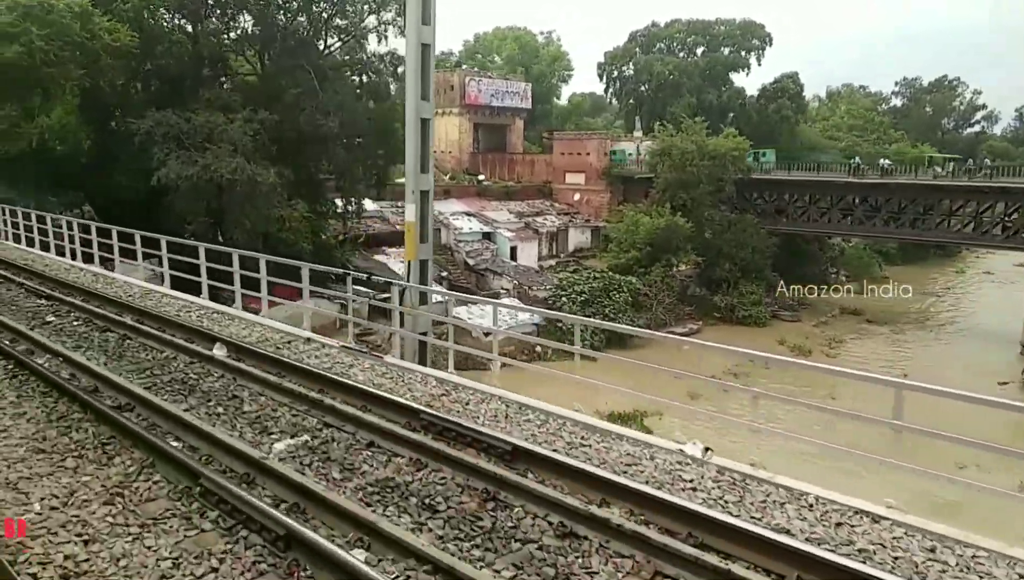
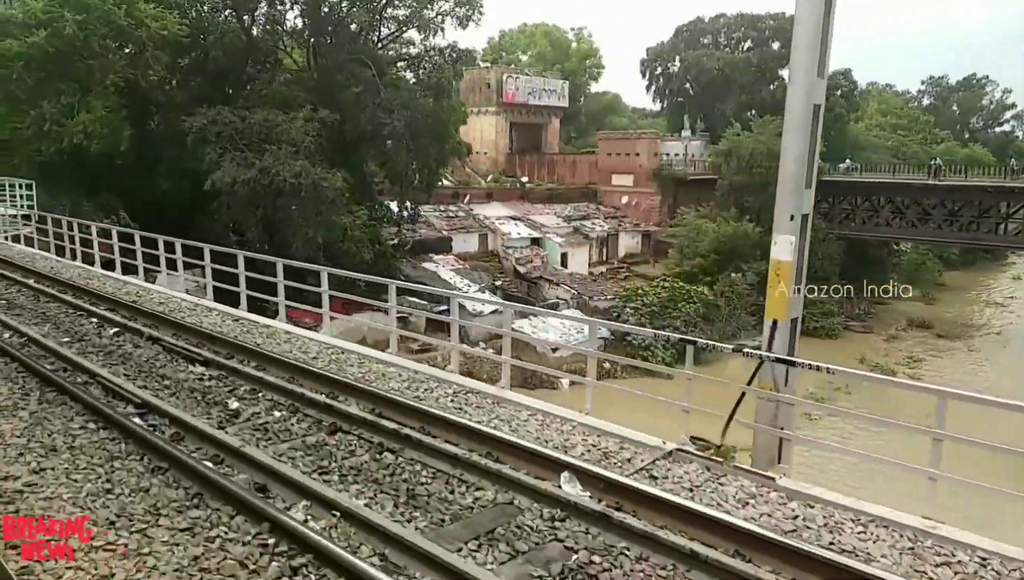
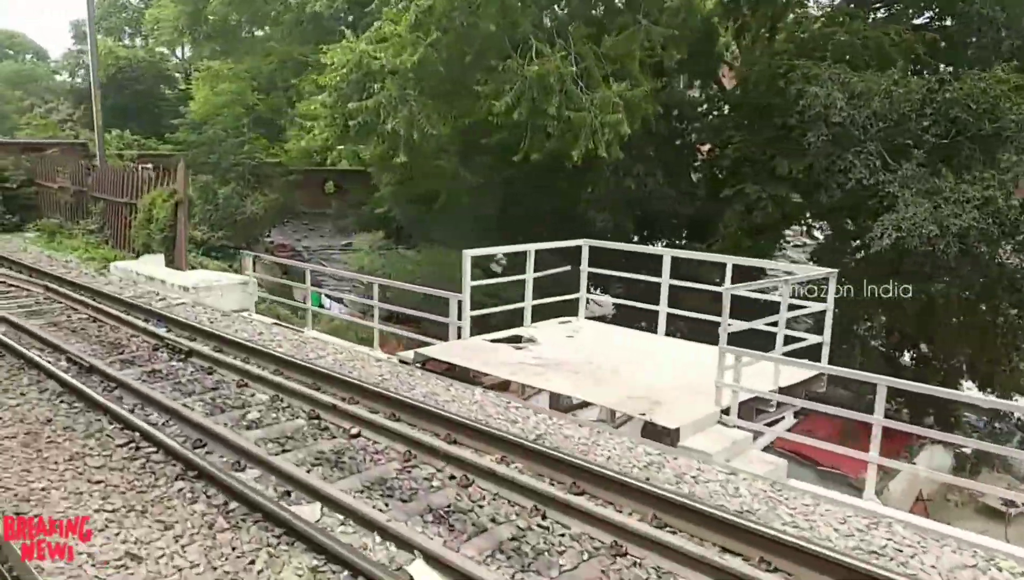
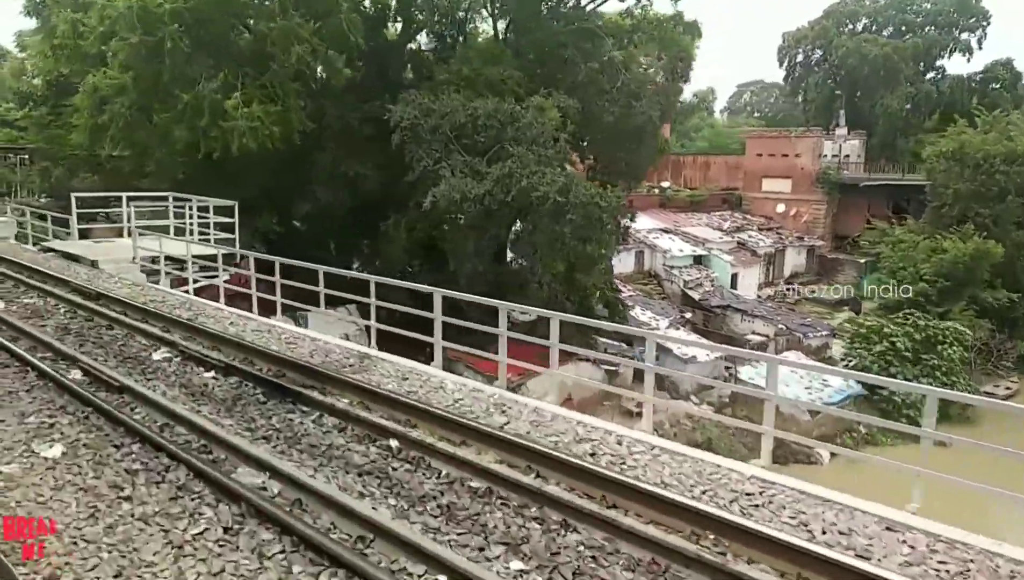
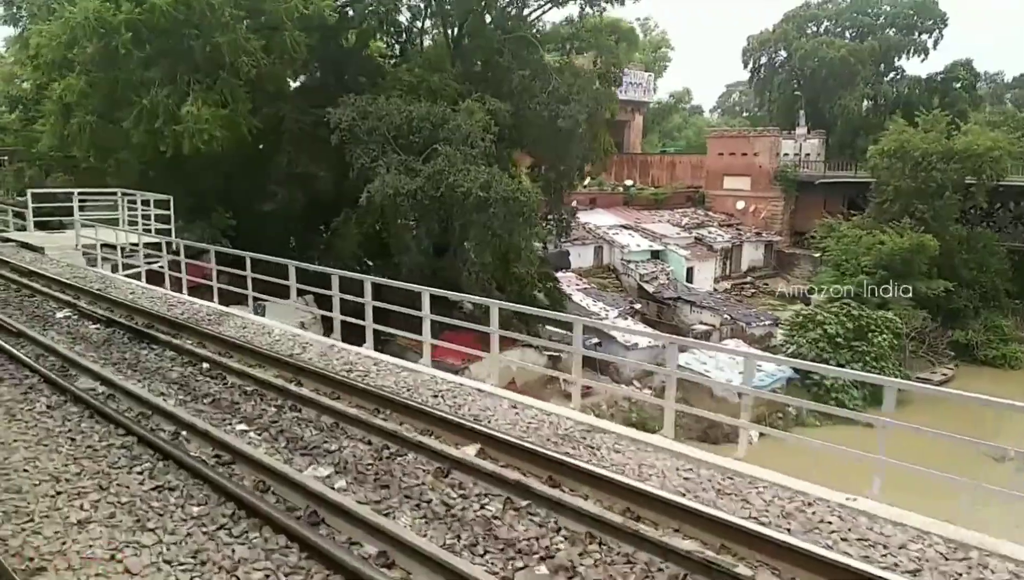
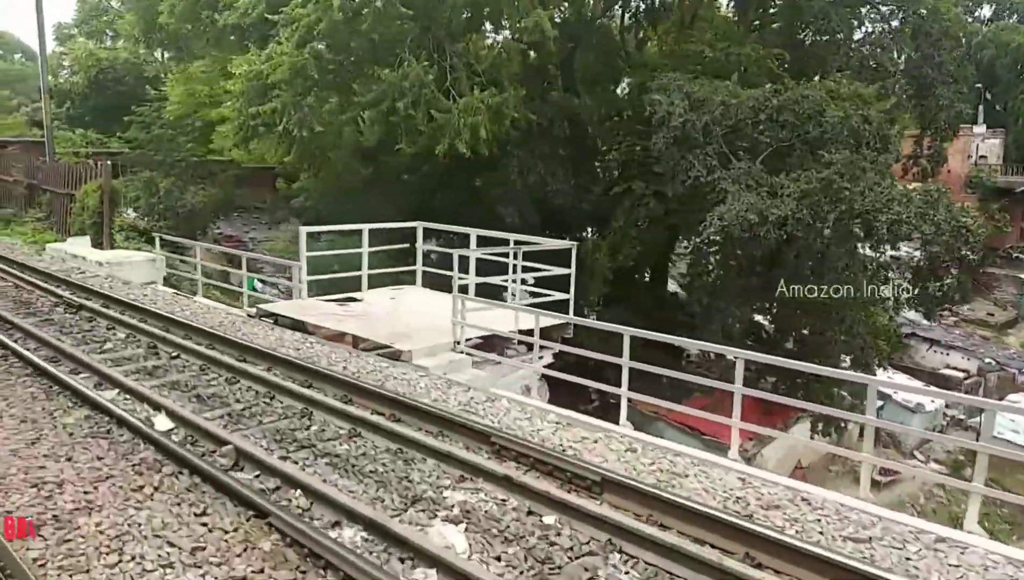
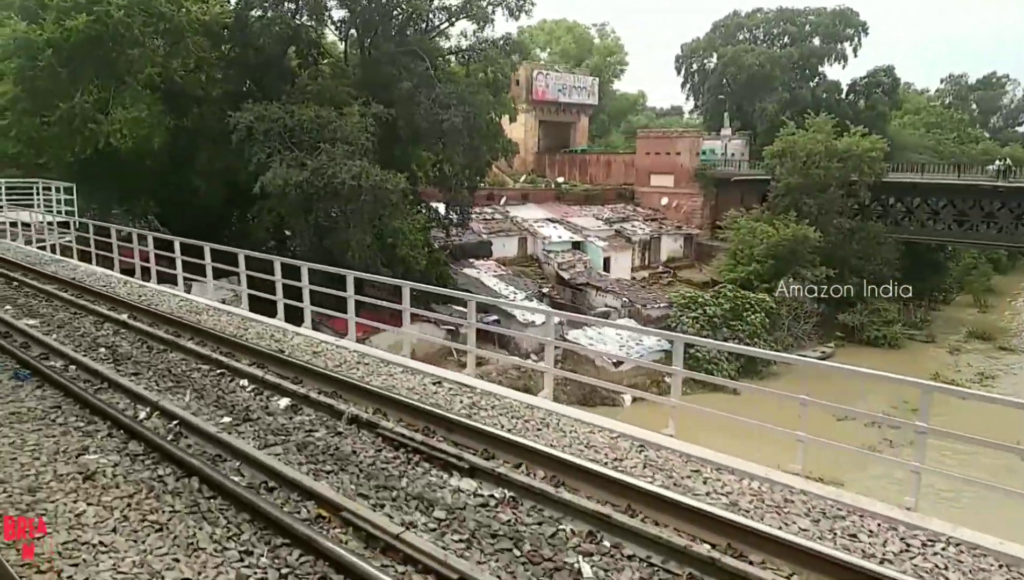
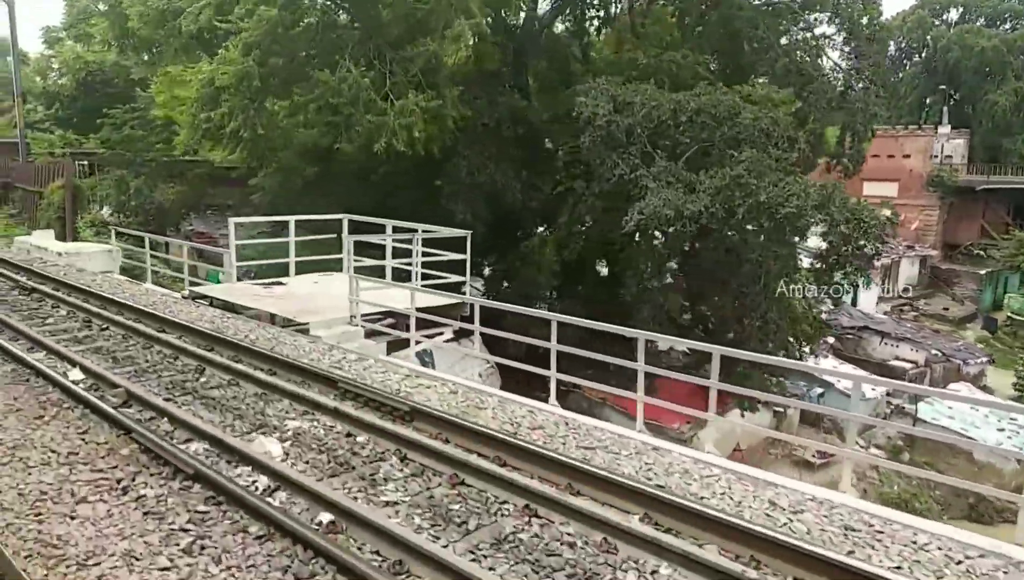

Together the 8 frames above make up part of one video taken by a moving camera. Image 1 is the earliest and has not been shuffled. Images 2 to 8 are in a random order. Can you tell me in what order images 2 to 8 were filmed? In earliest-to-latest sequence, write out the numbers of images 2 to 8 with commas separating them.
2, 7, 5, 4, 8, 6, 3
